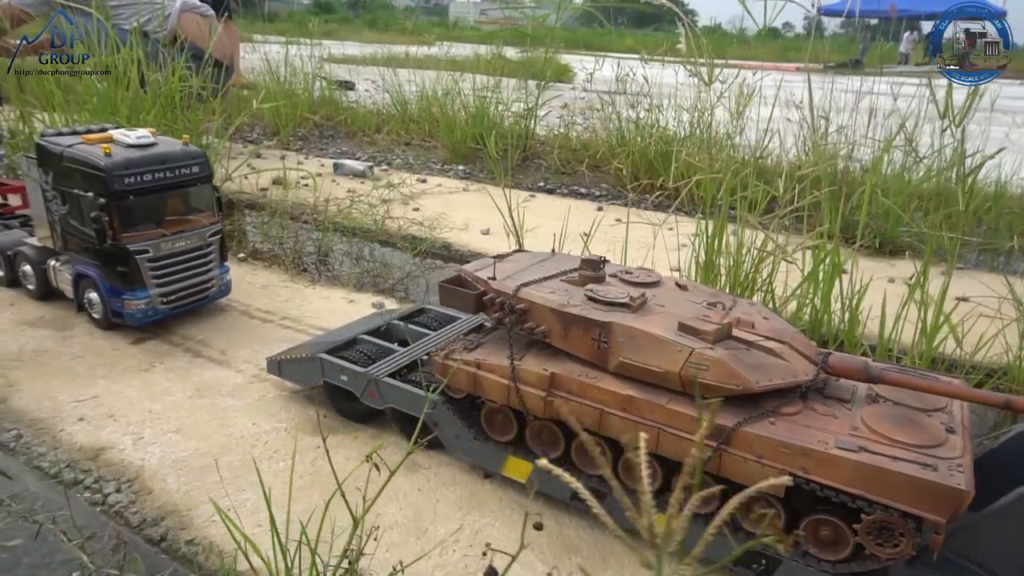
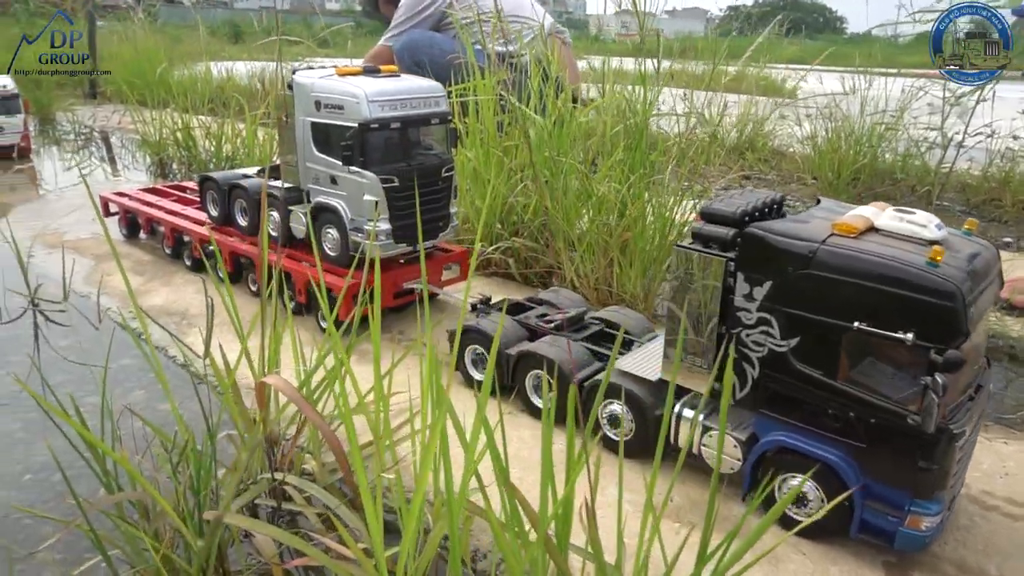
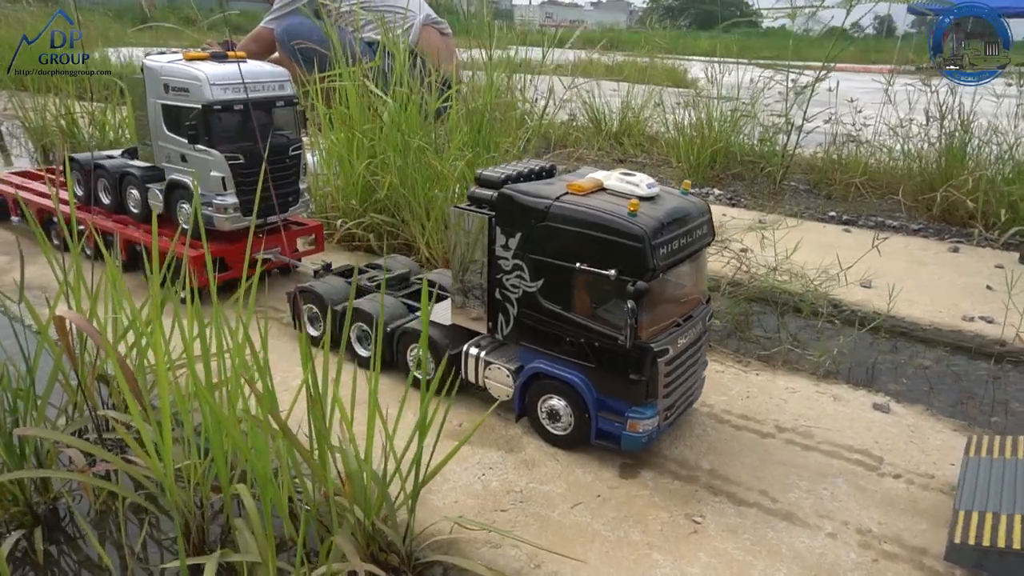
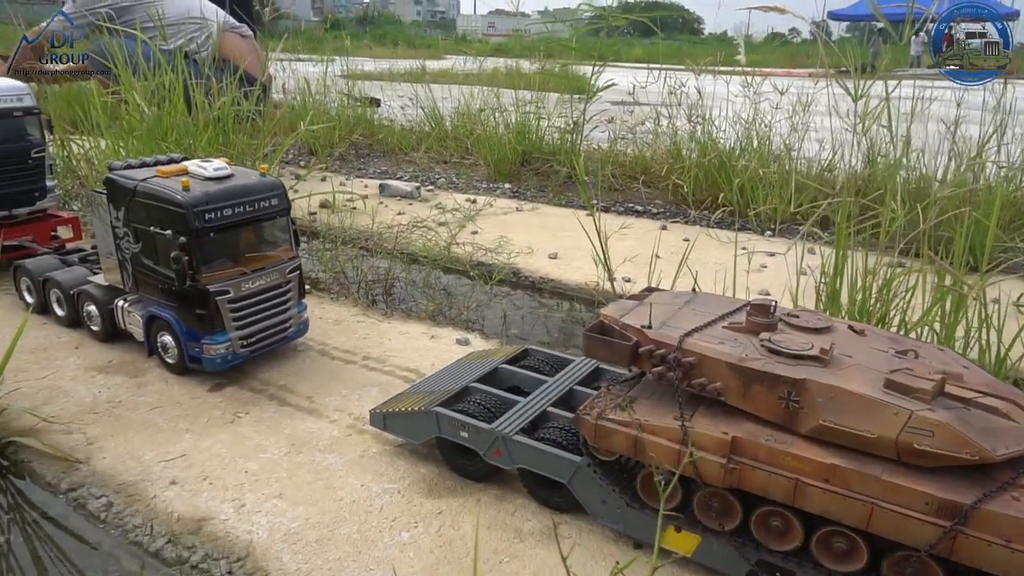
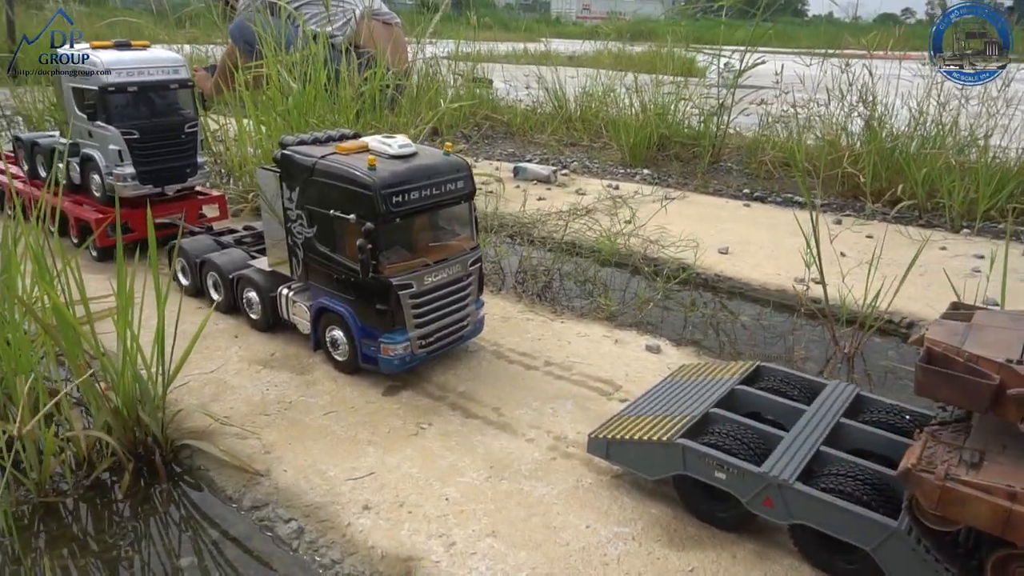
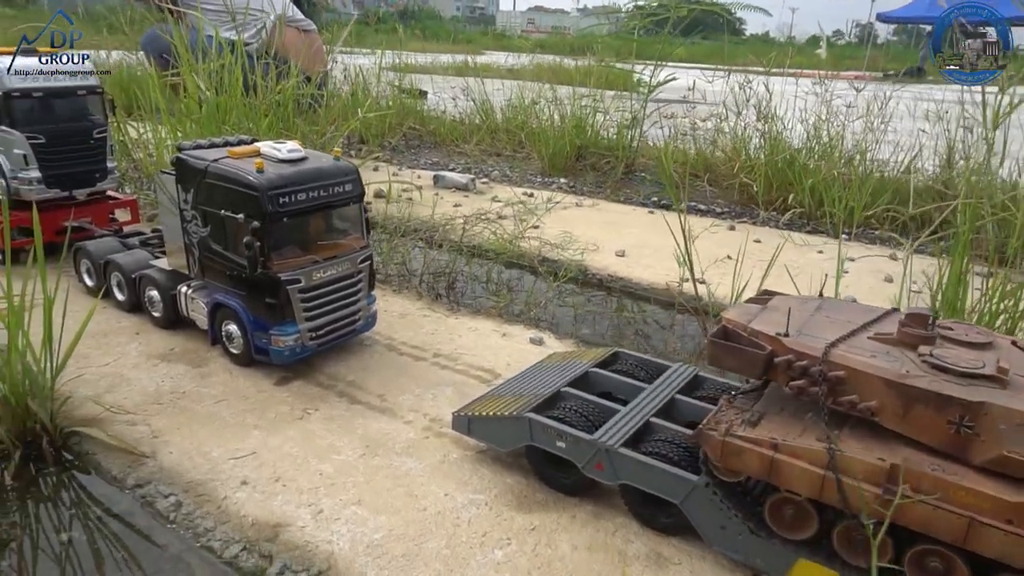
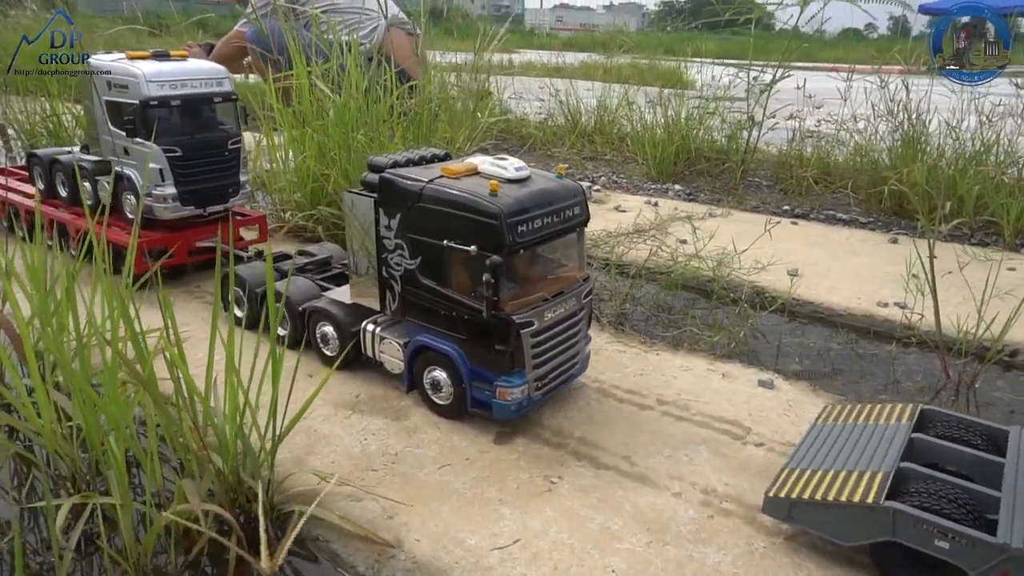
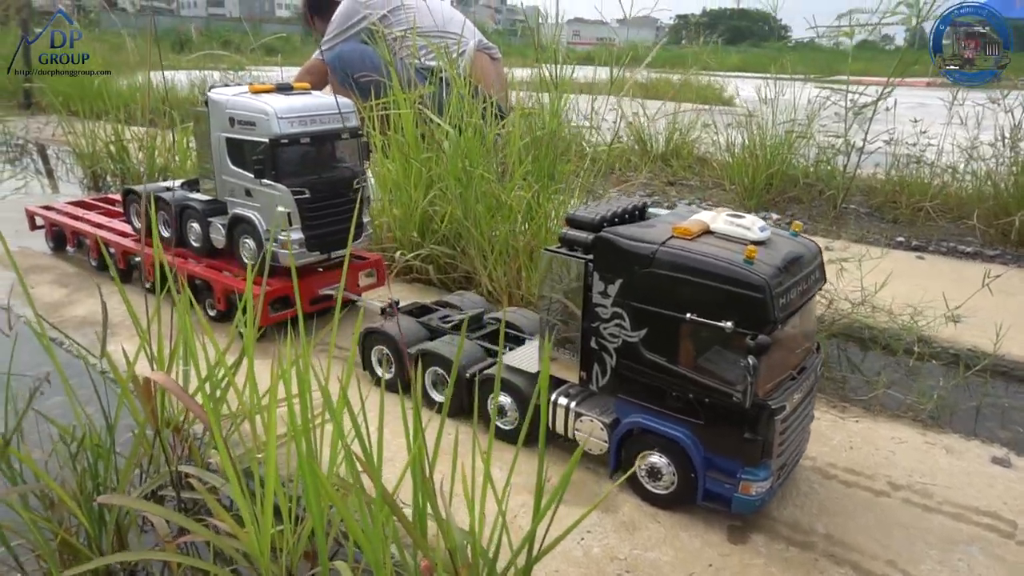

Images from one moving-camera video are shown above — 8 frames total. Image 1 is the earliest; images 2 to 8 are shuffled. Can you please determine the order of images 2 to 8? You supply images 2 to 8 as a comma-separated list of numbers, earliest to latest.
4, 6, 5, 7, 3, 8, 2
